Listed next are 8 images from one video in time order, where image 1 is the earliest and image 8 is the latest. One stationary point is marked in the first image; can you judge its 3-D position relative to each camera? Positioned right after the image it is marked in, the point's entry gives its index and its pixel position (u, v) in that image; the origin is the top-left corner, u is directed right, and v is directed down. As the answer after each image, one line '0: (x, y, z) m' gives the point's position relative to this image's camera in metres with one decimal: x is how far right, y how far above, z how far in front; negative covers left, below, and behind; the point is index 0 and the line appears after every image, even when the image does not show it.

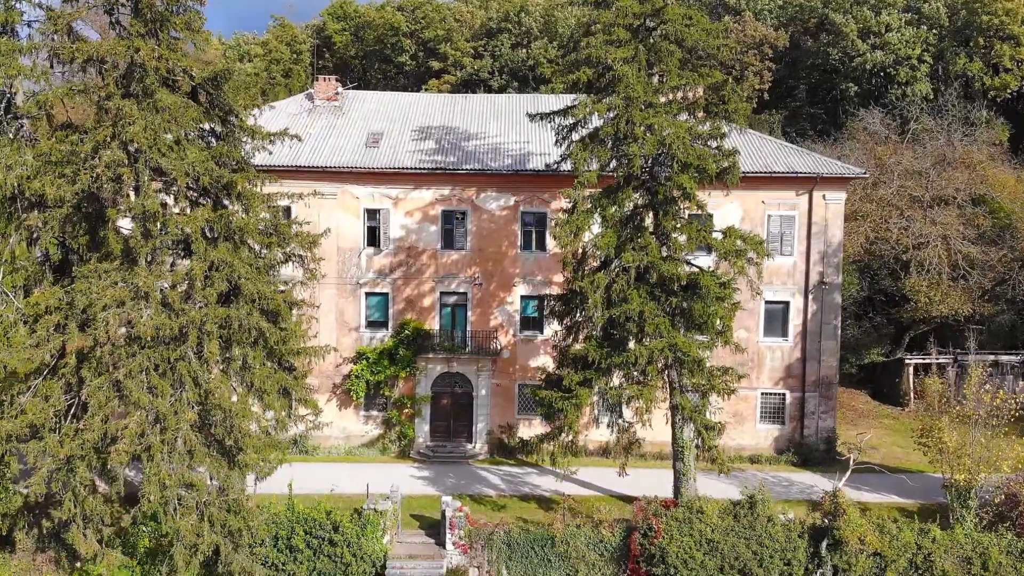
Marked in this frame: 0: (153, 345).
0: (-7.8, -1.3, +15.8) m
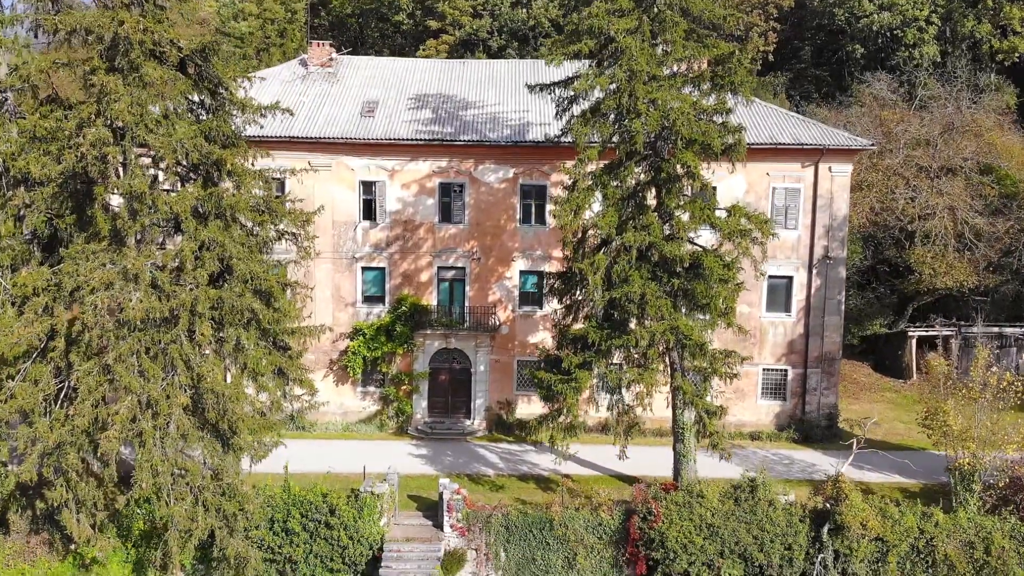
0: (-7.9, -0.9, +15.4) m
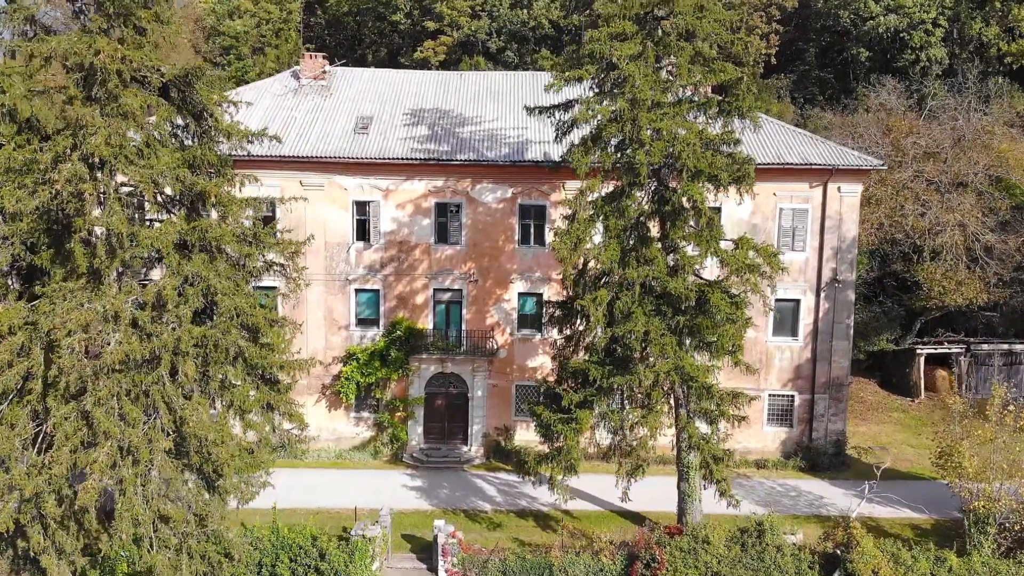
0: (-7.9, -1.7, +14.7) m
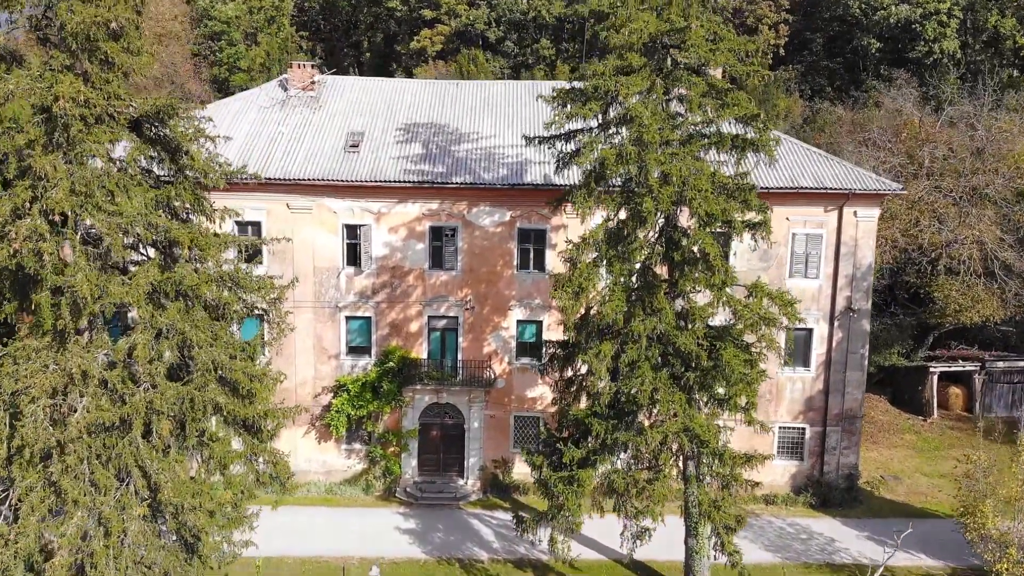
0: (-8.0, -2.8, +13.7) m
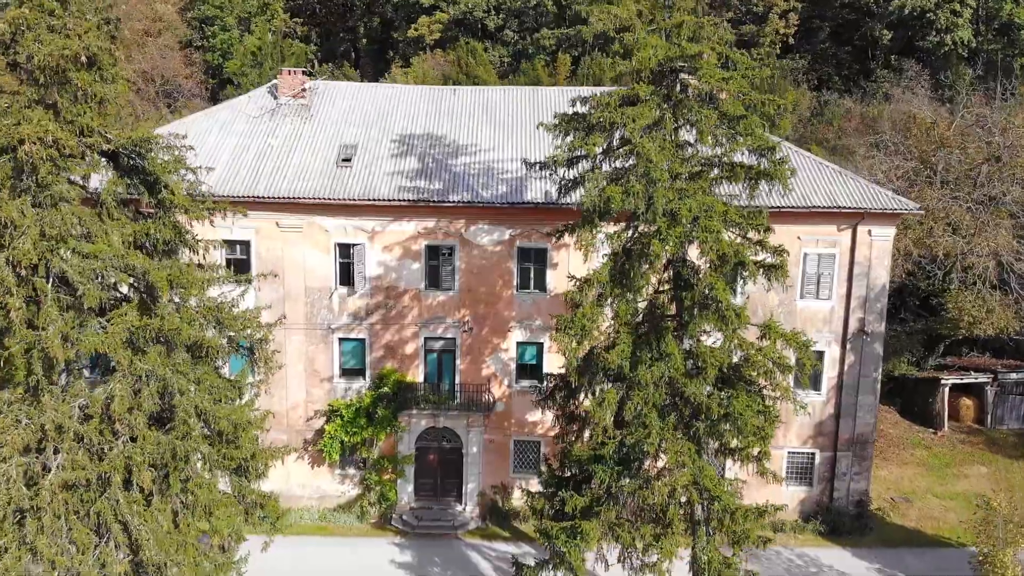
0: (-8.0, -3.6, +13.0) m
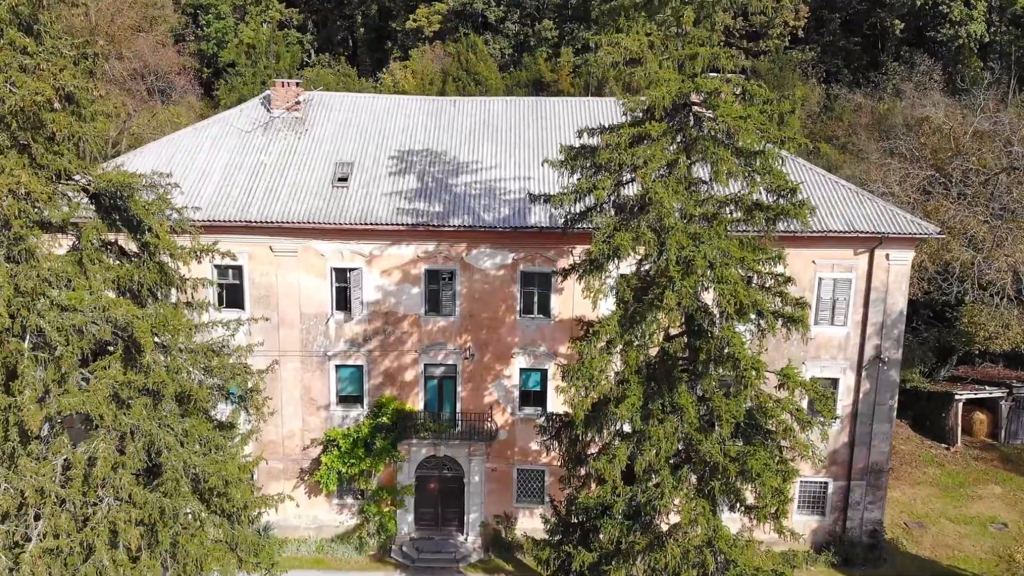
0: (-7.9, -4.6, +12.4) m
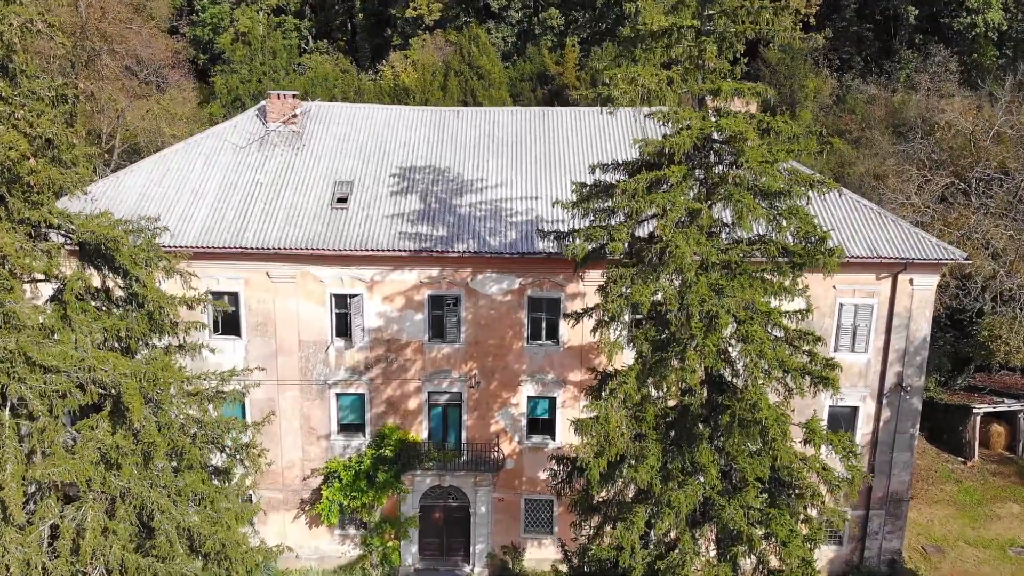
0: (-7.7, -5.6, +11.8) m
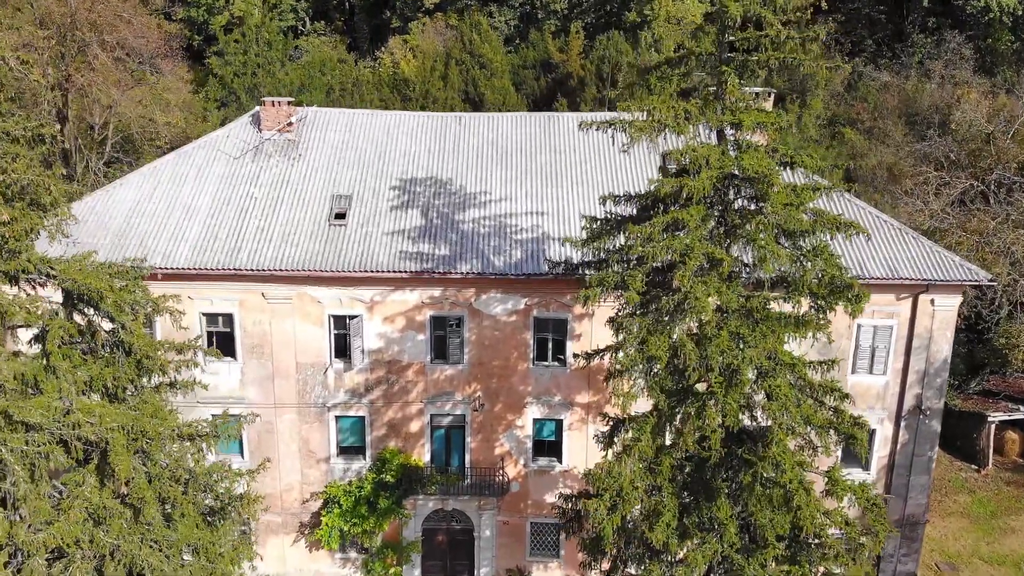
0: (-7.6, -6.4, +11.3) m
